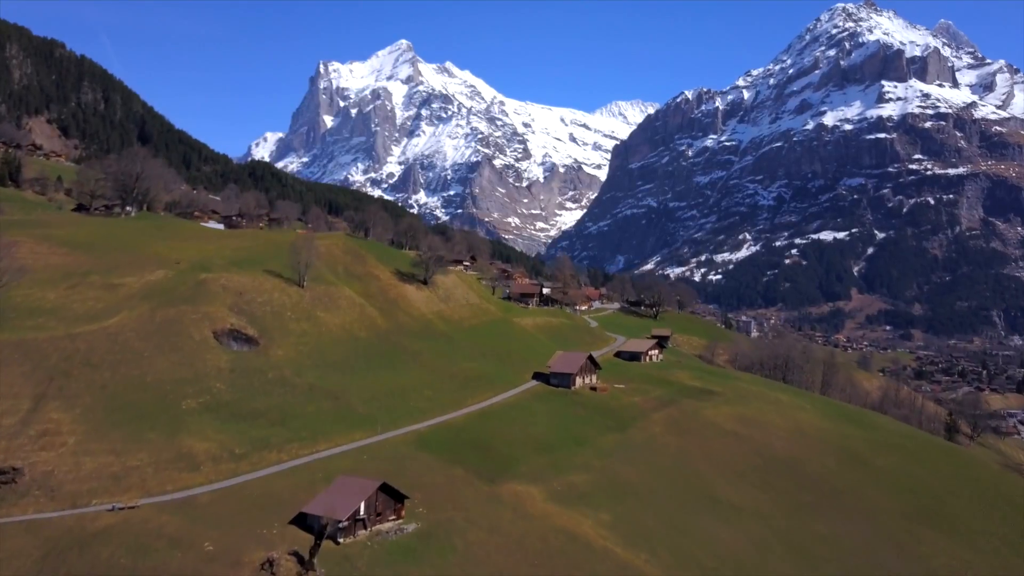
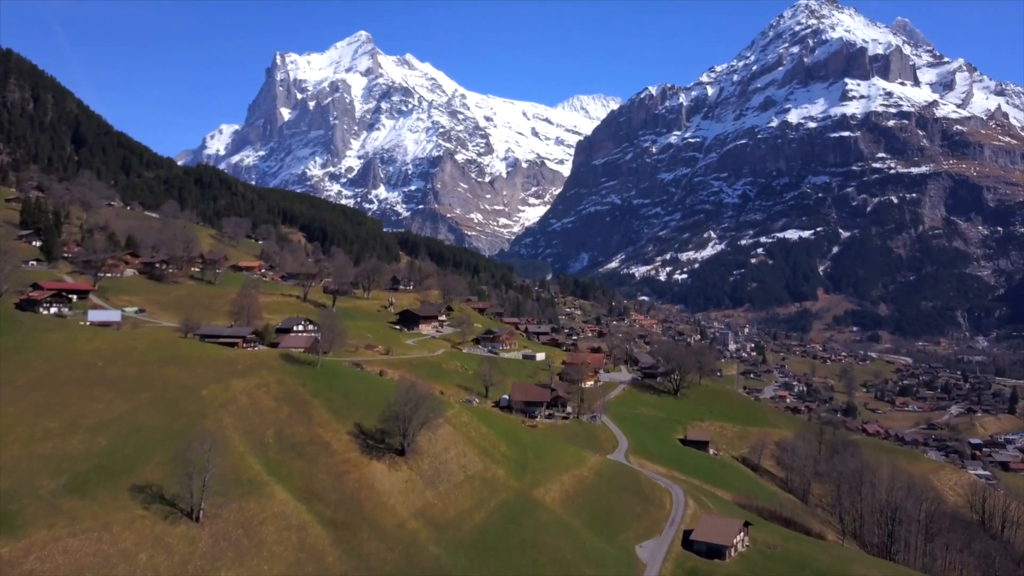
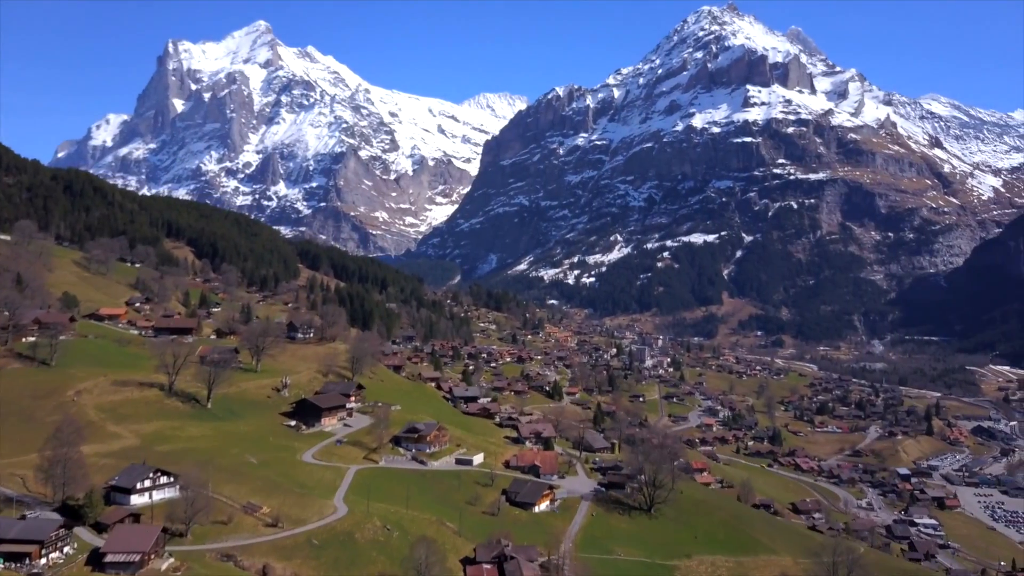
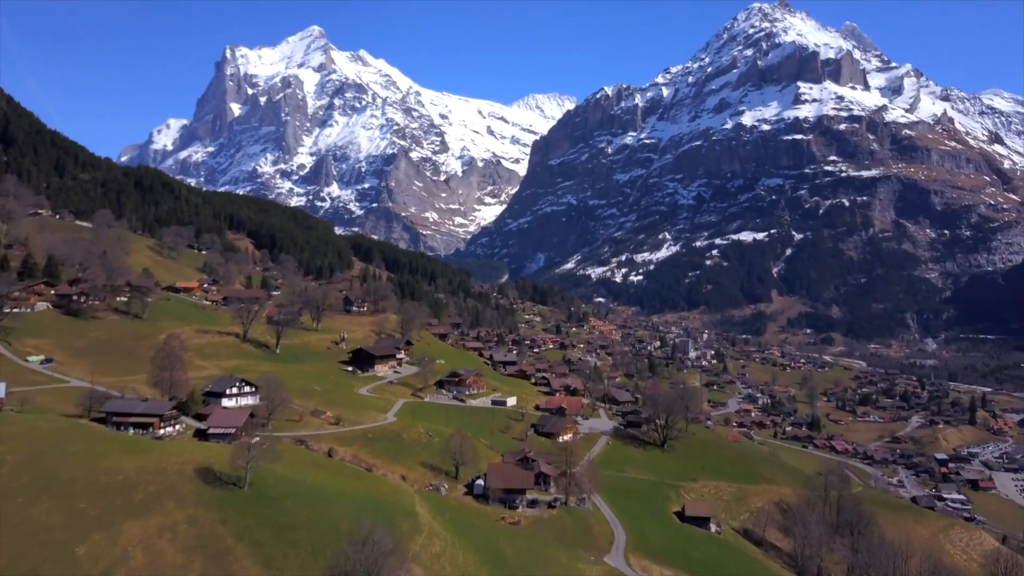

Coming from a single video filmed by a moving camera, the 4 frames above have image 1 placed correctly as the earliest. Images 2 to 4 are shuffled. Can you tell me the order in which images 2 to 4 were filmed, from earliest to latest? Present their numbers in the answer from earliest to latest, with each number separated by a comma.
2, 4, 3
